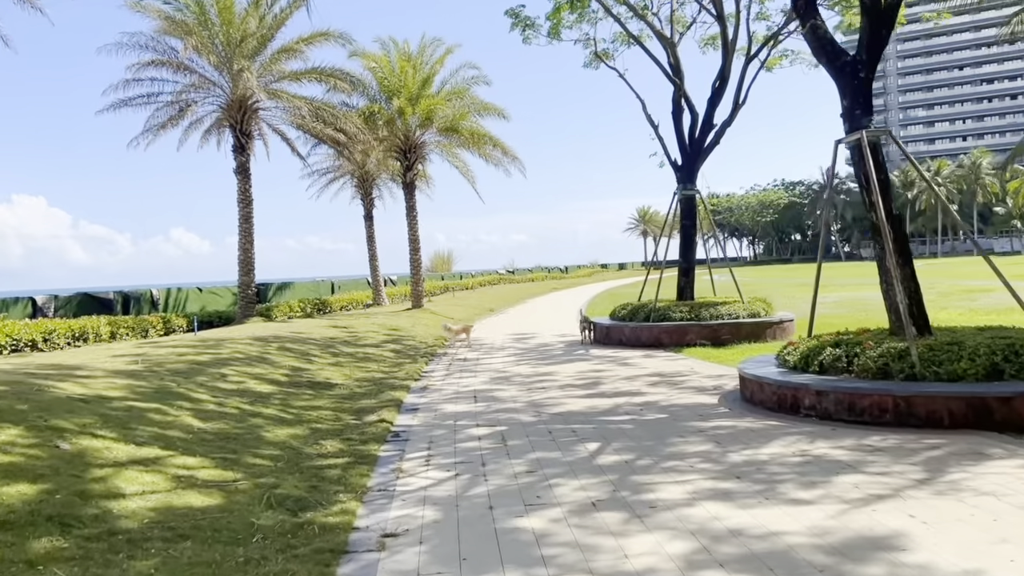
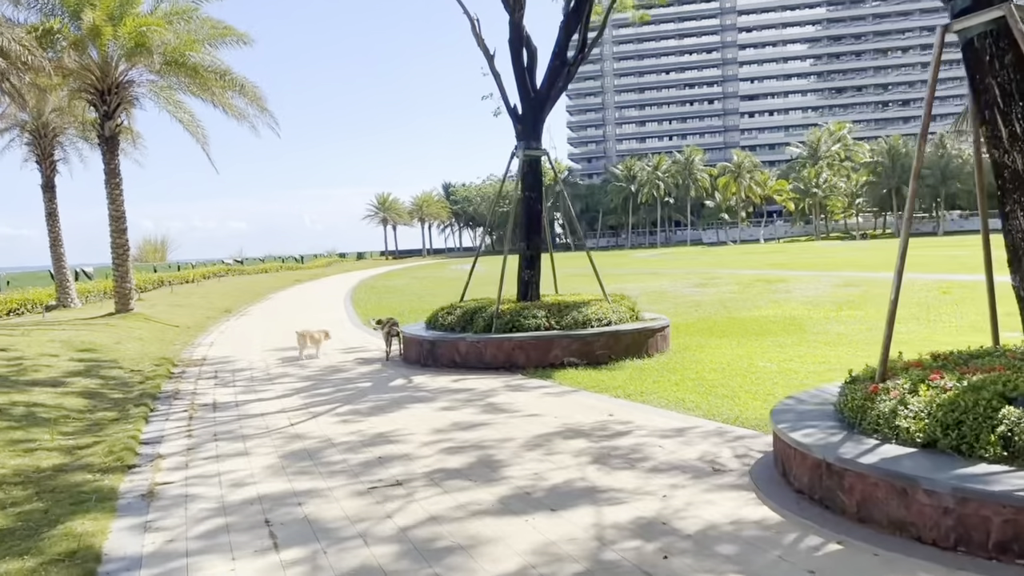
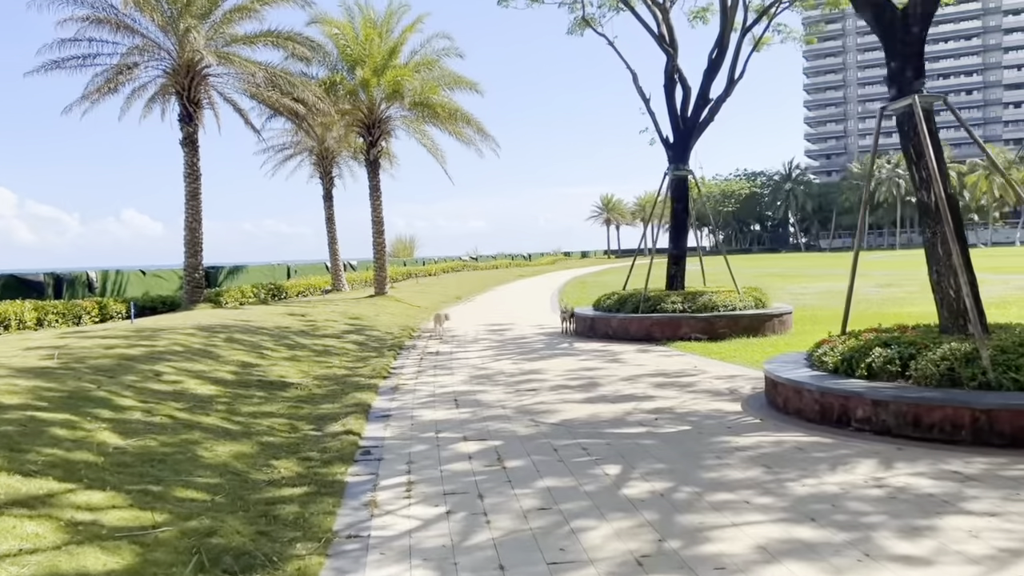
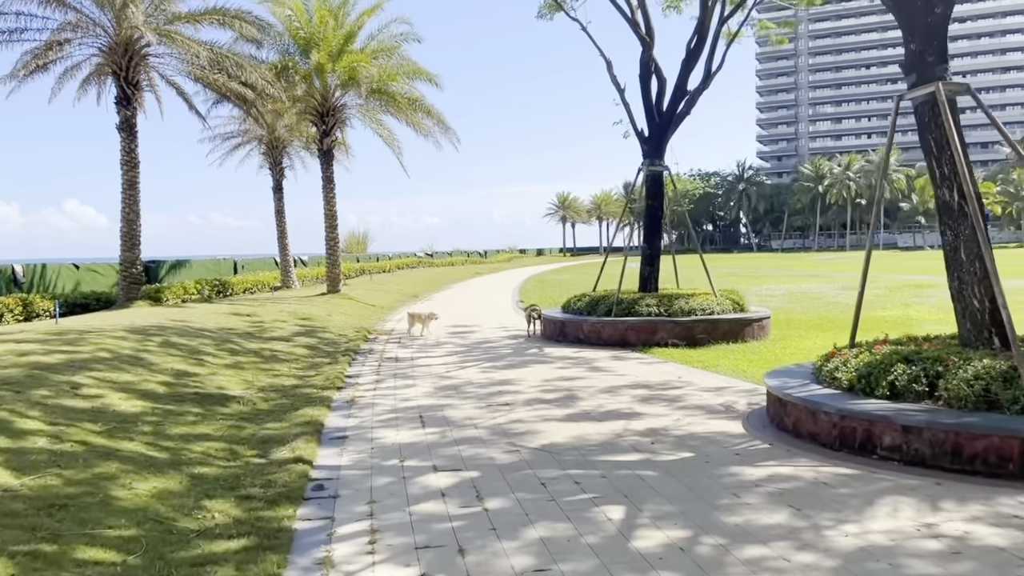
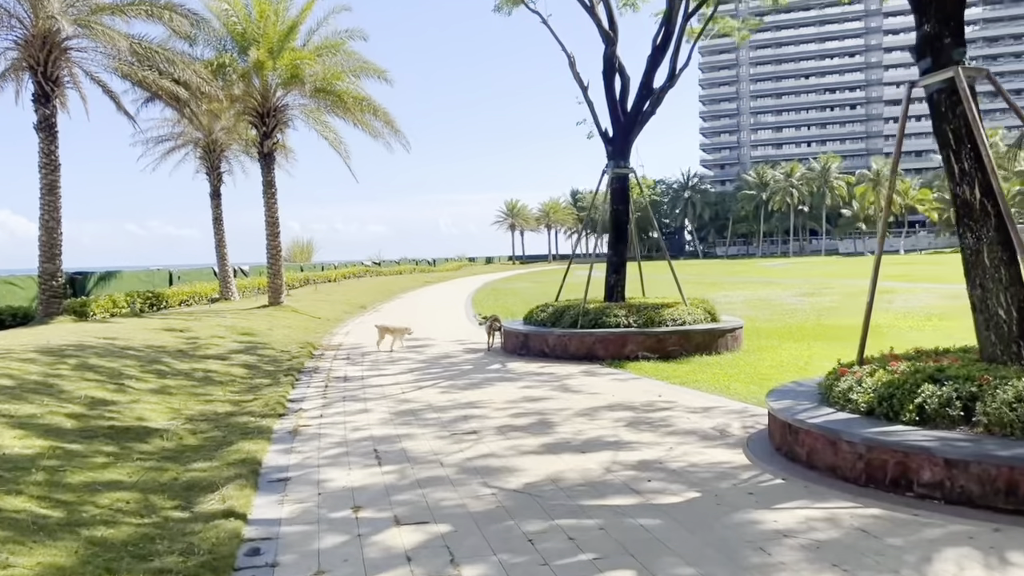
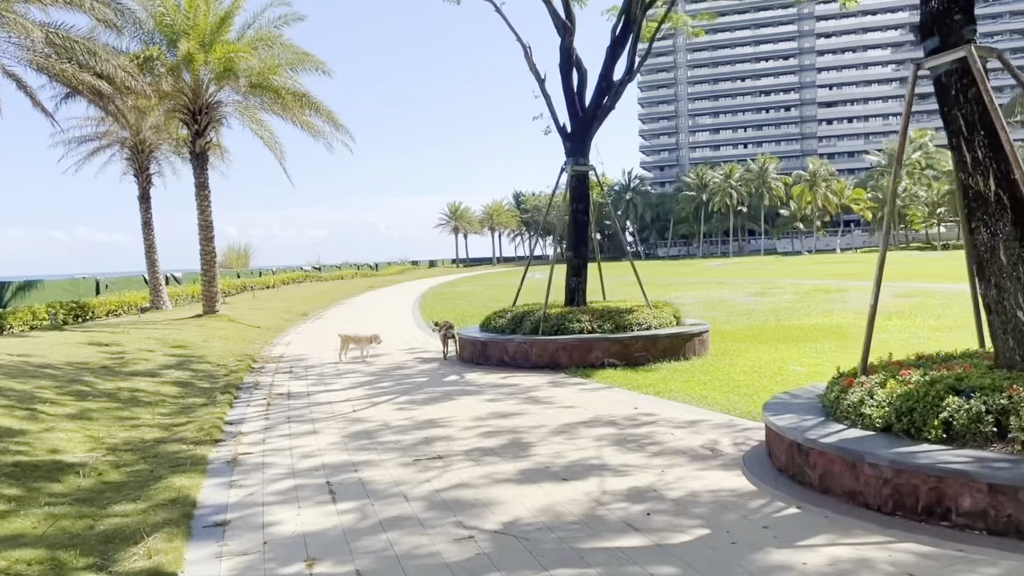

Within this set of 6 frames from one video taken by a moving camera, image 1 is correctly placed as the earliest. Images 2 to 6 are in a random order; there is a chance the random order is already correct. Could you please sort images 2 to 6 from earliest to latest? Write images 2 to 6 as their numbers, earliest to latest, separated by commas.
3, 4, 5, 6, 2
